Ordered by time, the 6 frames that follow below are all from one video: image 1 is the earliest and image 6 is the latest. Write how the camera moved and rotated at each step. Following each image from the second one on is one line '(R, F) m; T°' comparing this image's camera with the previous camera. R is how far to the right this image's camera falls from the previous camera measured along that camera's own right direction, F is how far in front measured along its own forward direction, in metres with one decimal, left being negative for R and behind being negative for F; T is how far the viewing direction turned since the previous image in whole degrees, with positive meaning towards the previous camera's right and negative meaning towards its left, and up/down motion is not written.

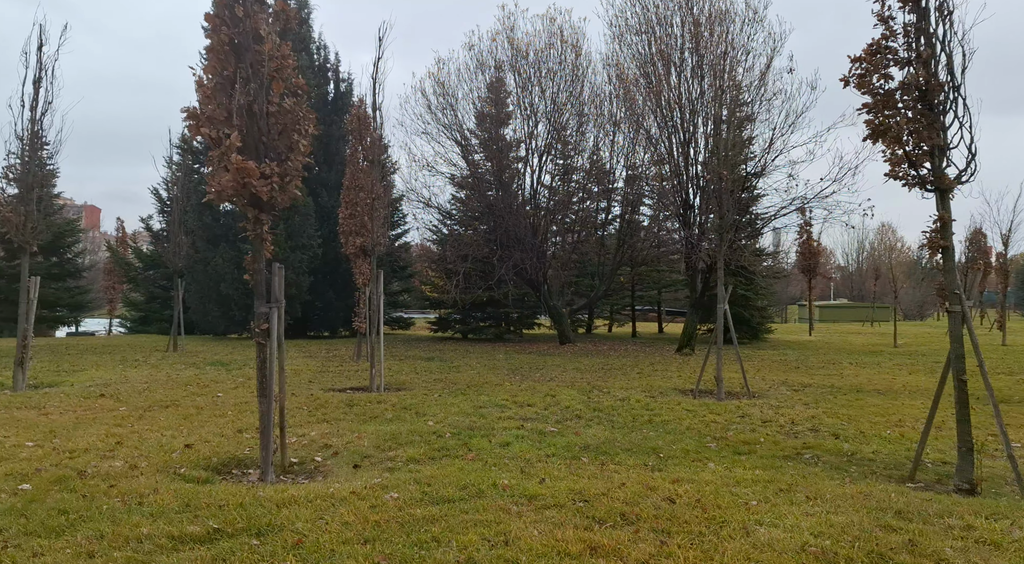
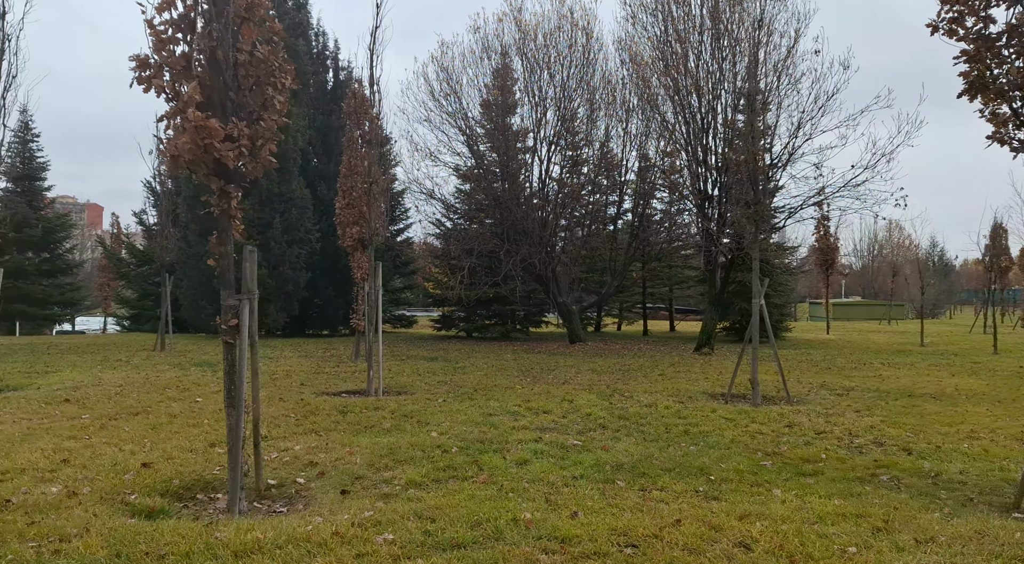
(-0.1, +1.1) m; 0°
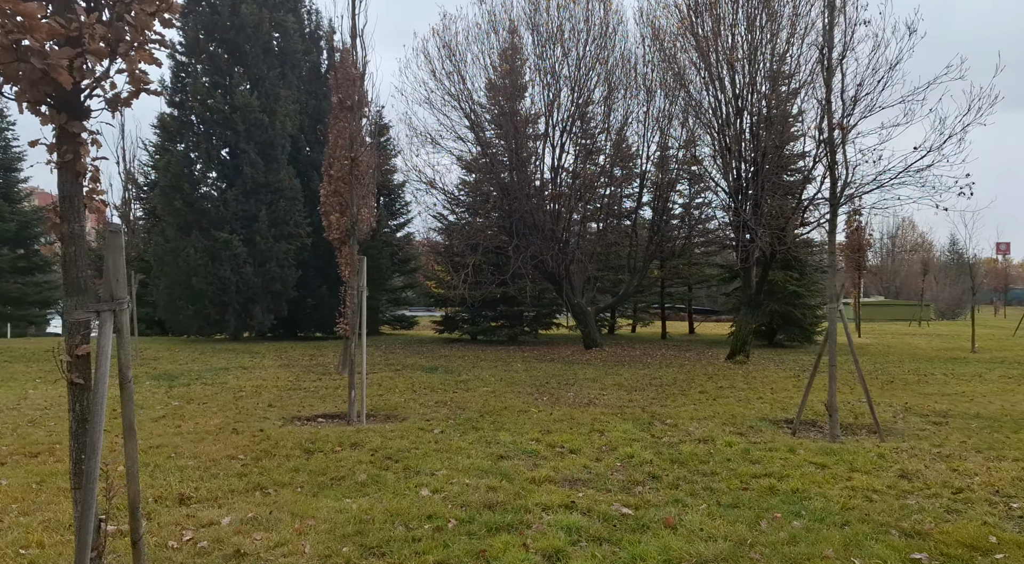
(-0.1, +2.0) m; 0°
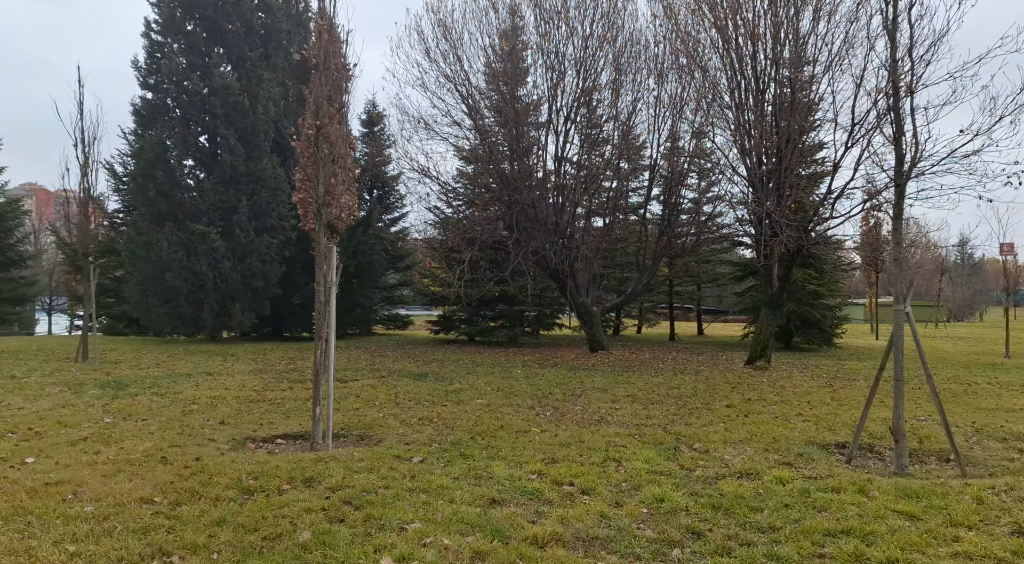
(0.0, +1.4) m; 0°
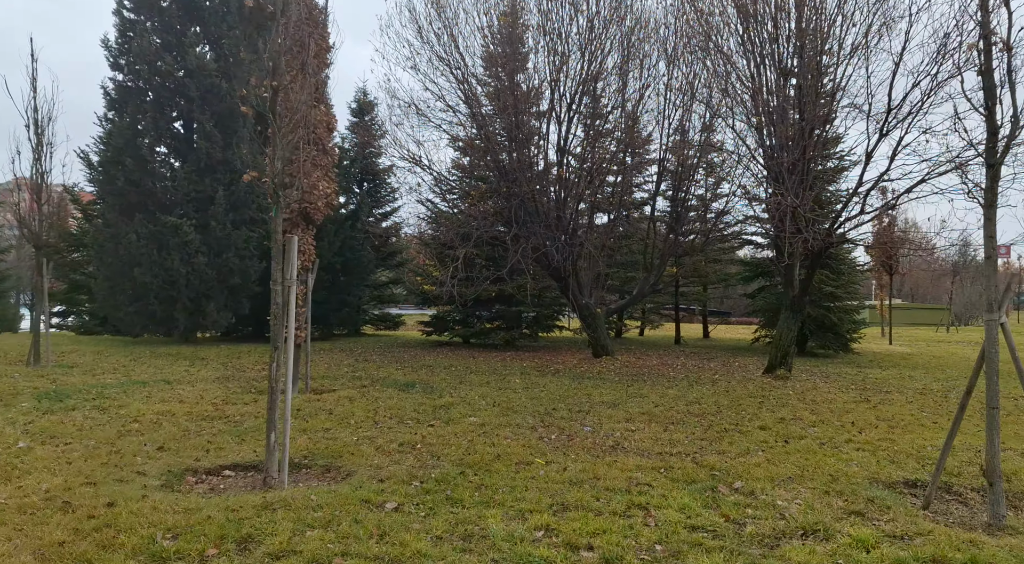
(0.0, +1.3) m; 0°
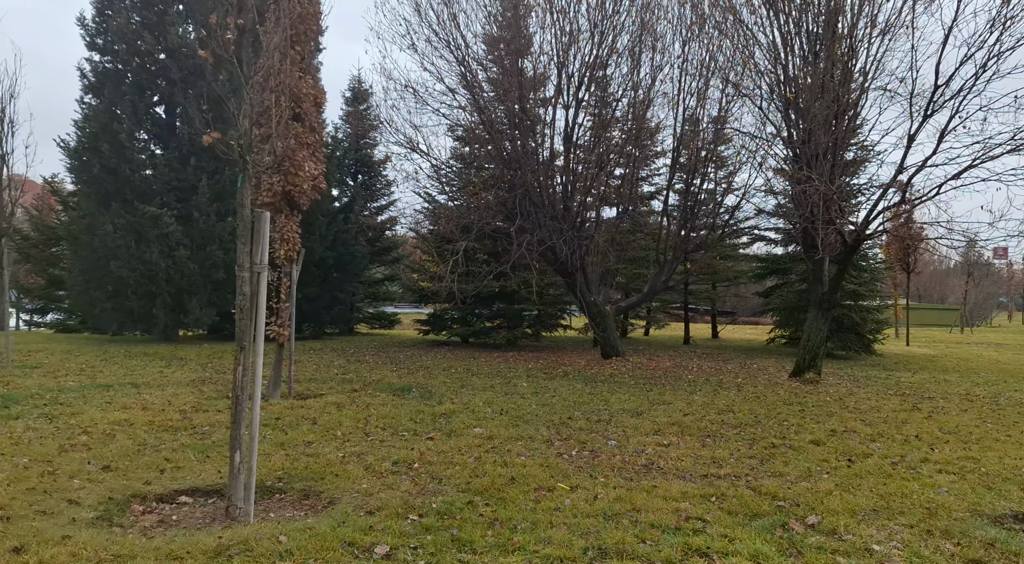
(-0.1, +1.1) m; 0°
